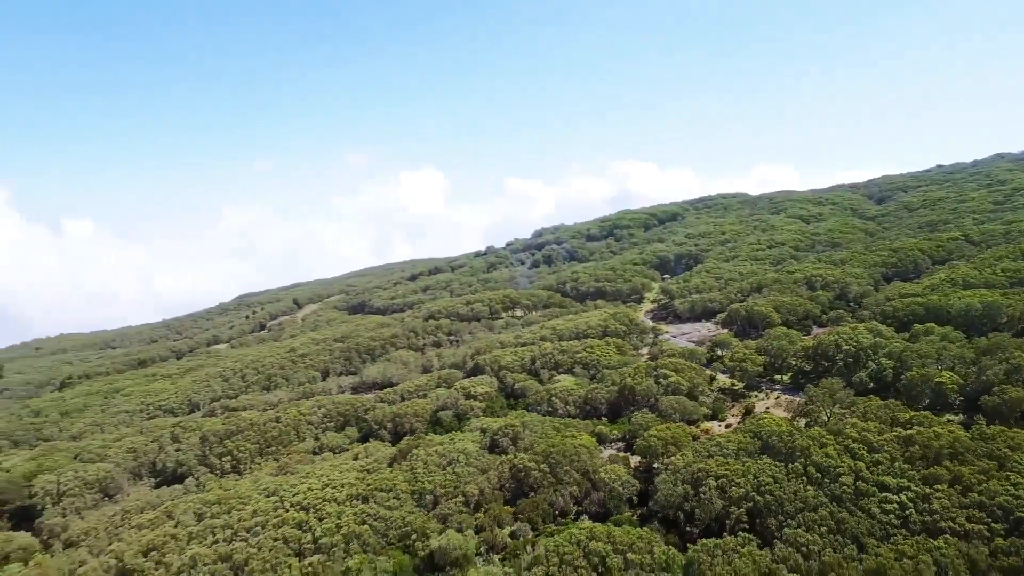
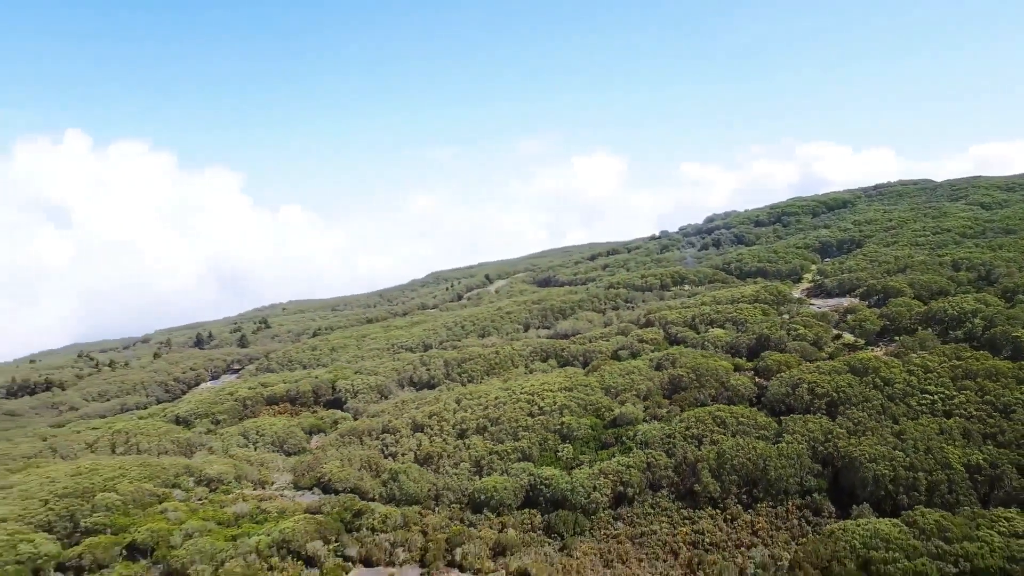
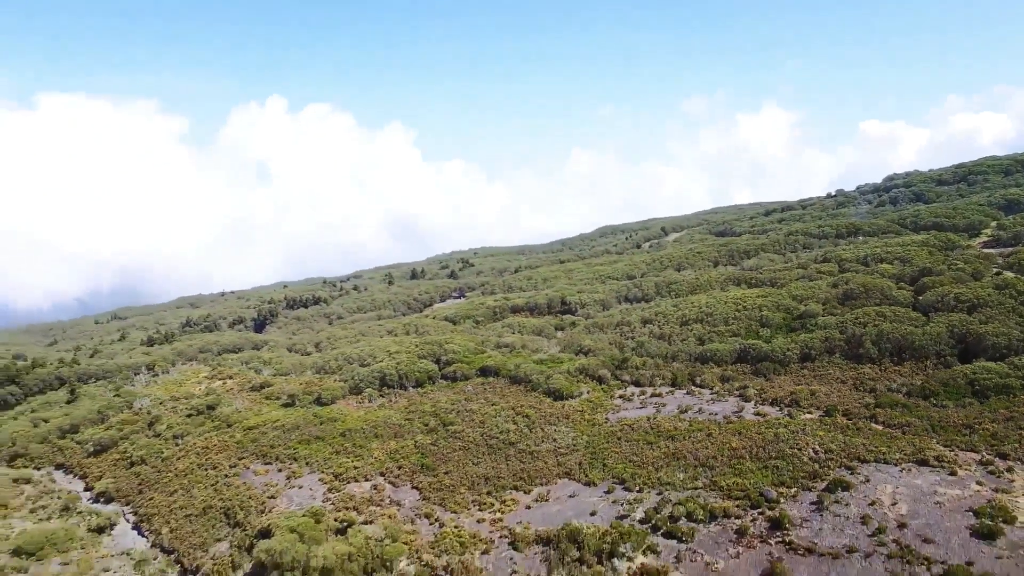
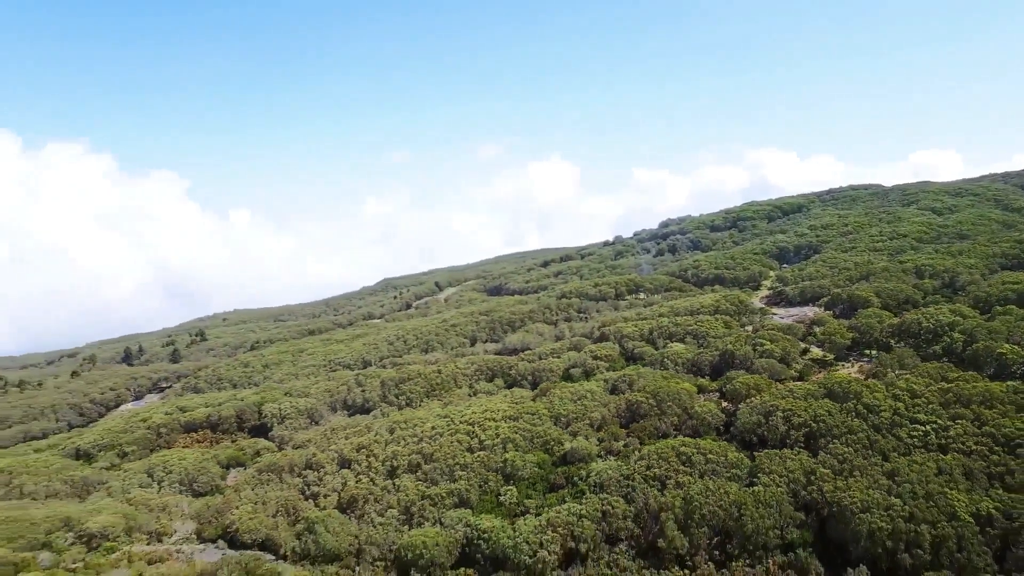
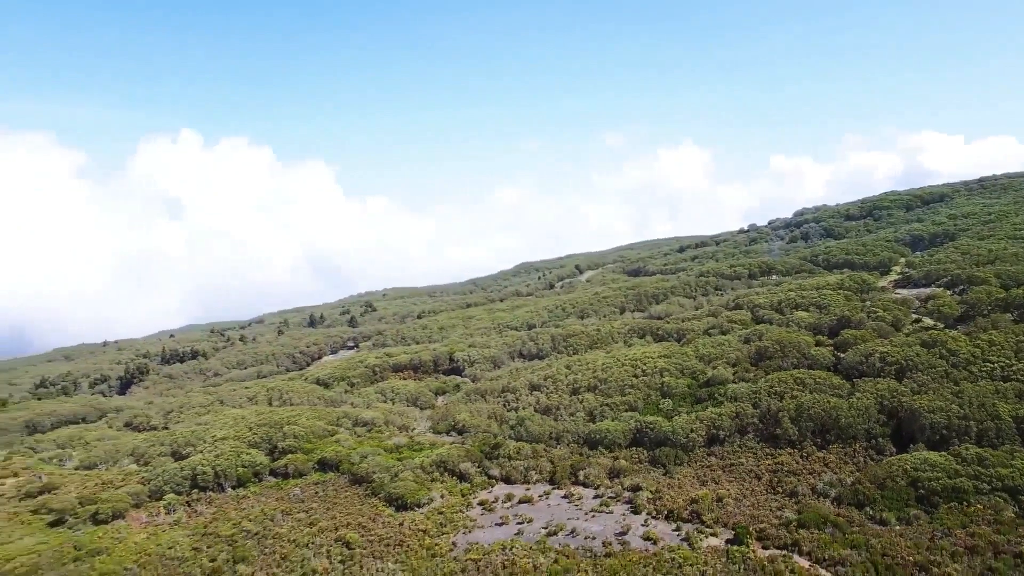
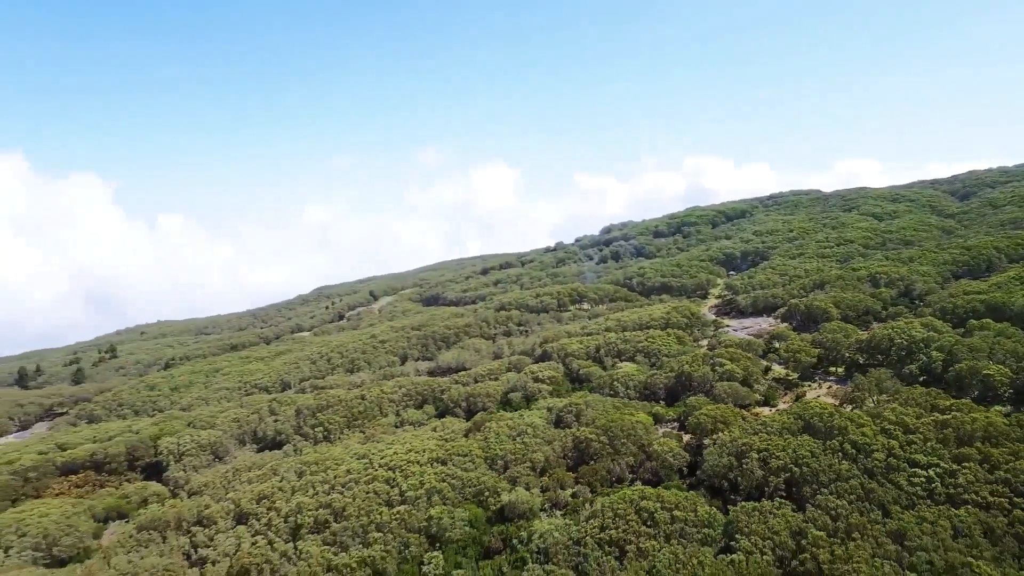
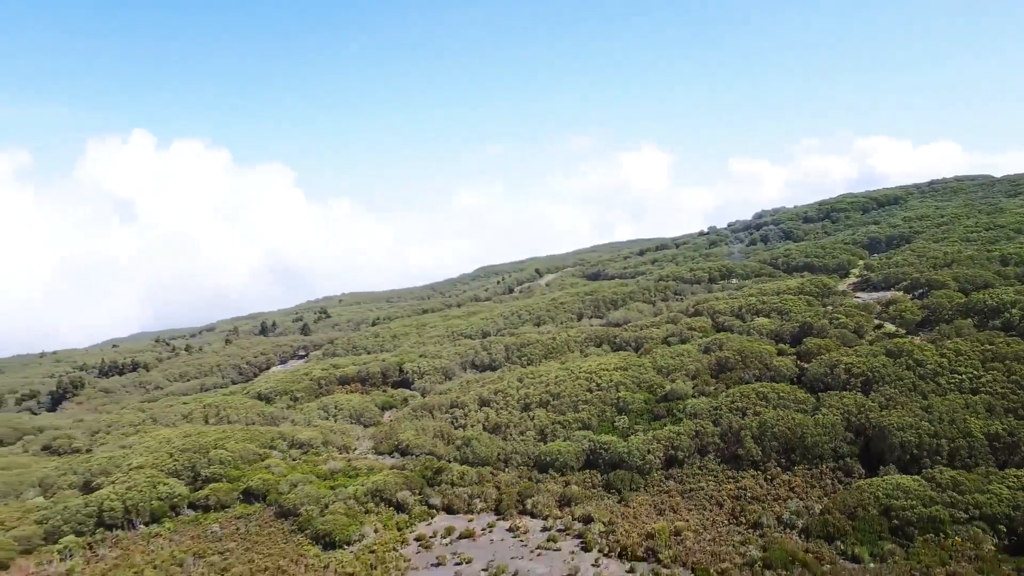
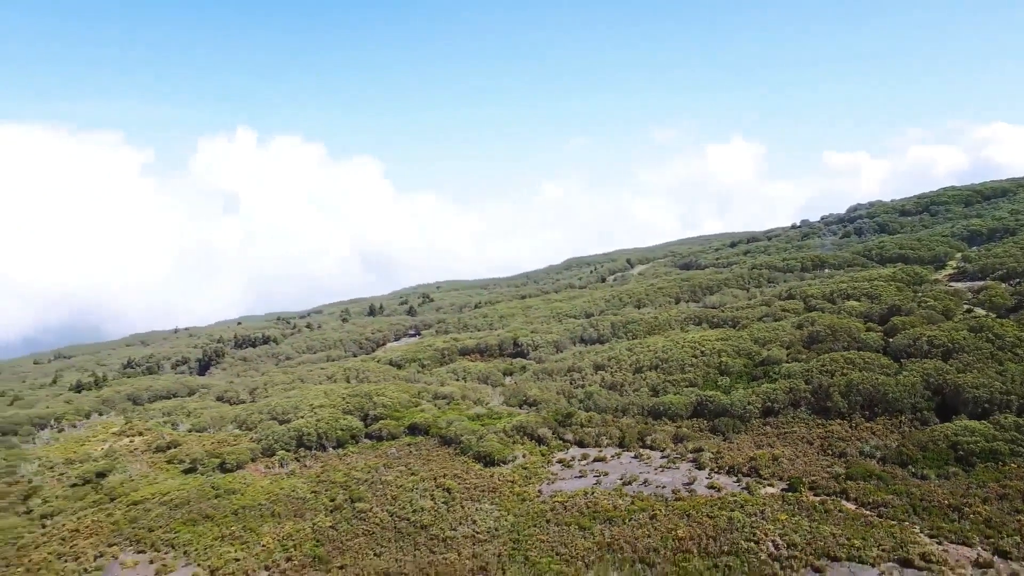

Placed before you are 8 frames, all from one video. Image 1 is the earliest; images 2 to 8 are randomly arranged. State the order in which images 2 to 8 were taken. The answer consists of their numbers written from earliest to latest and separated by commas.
6, 4, 2, 7, 5, 8, 3
